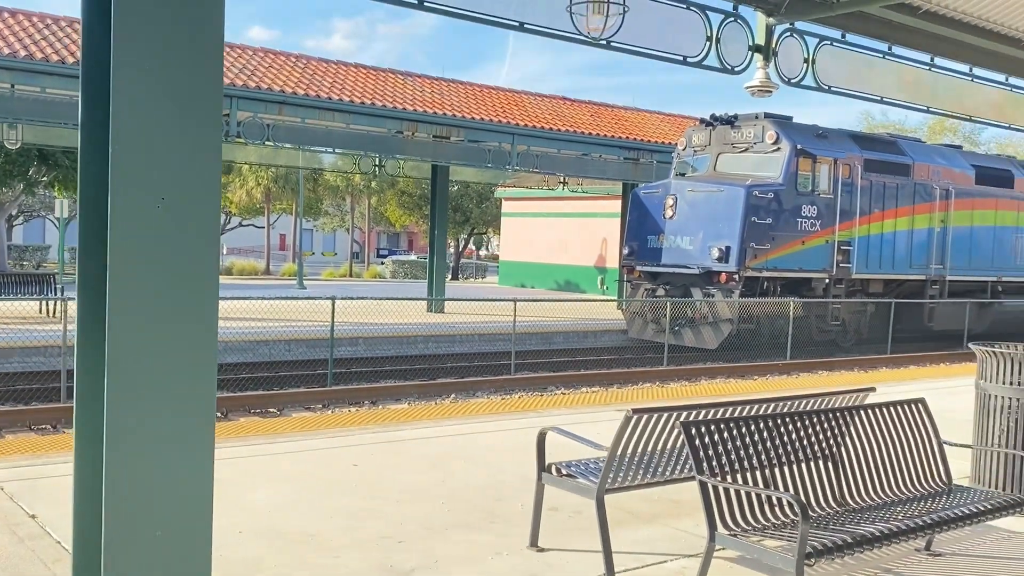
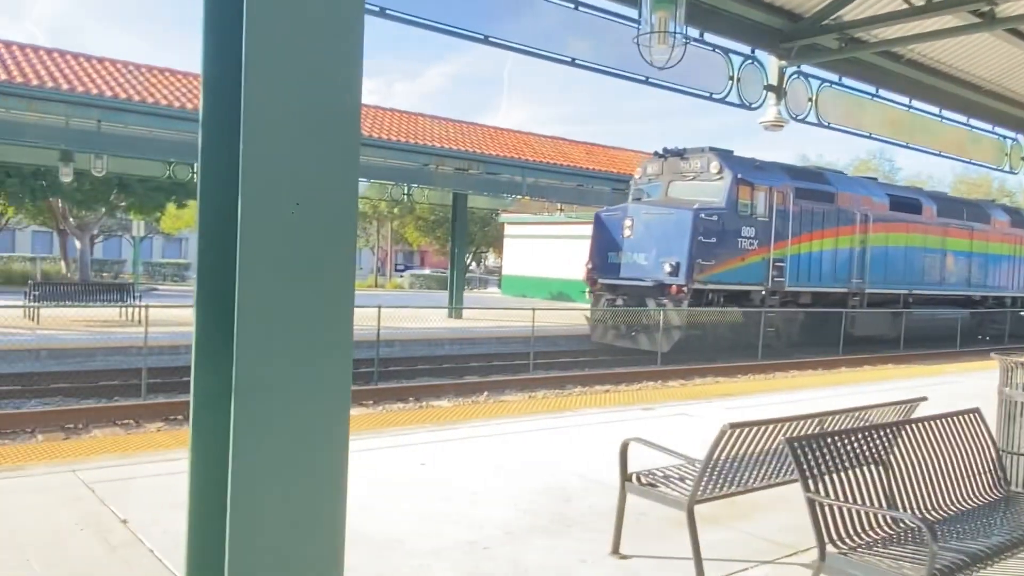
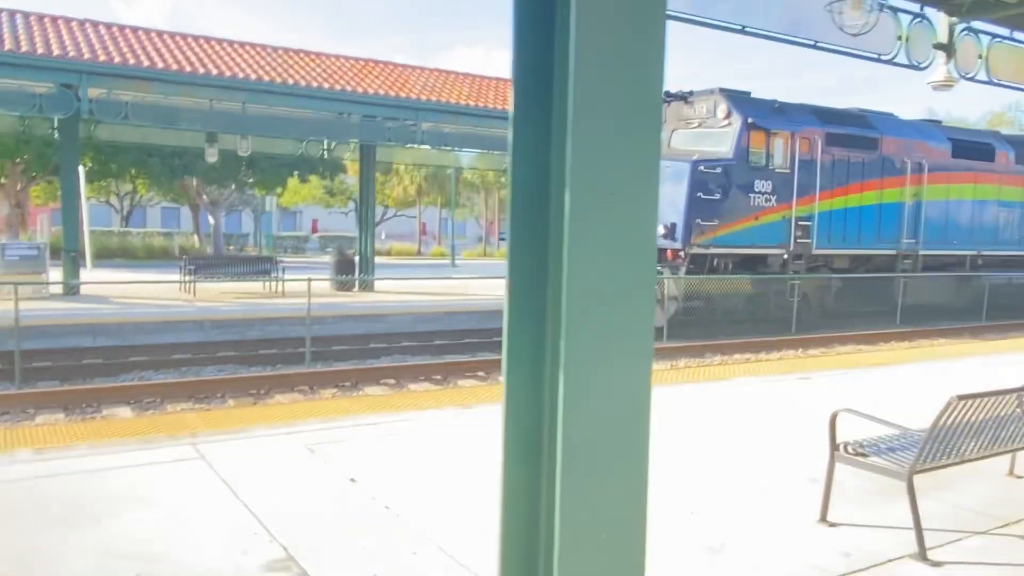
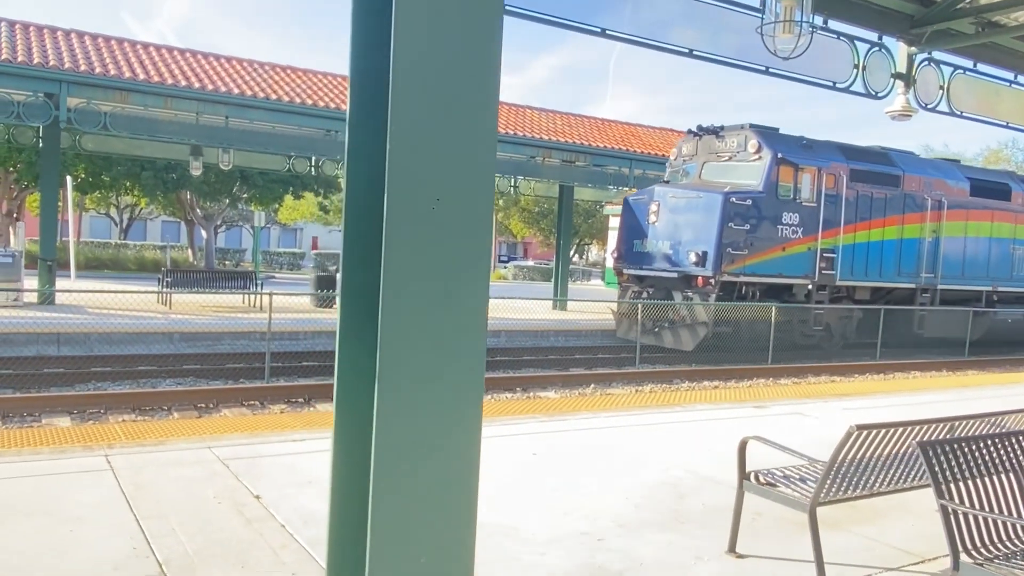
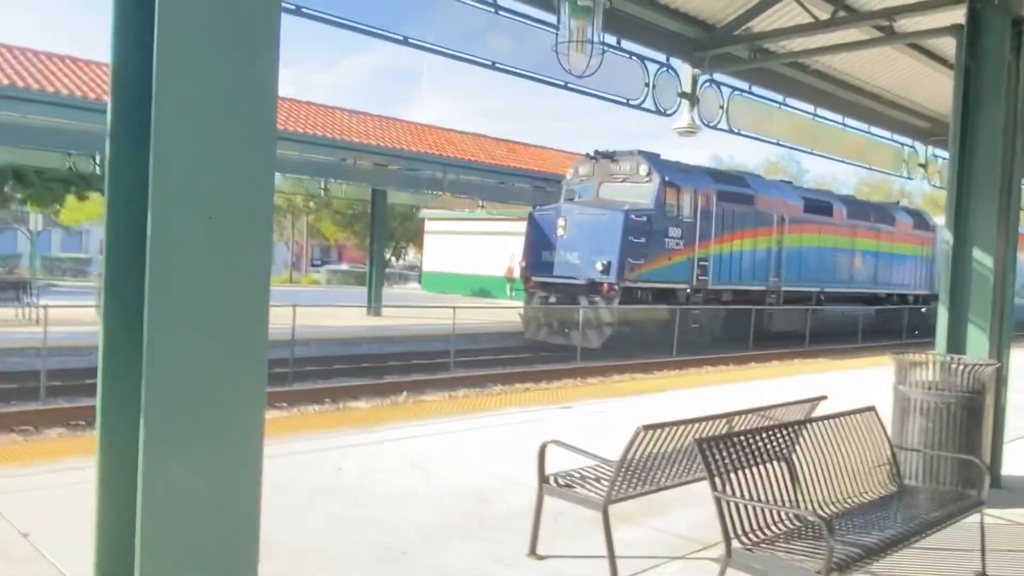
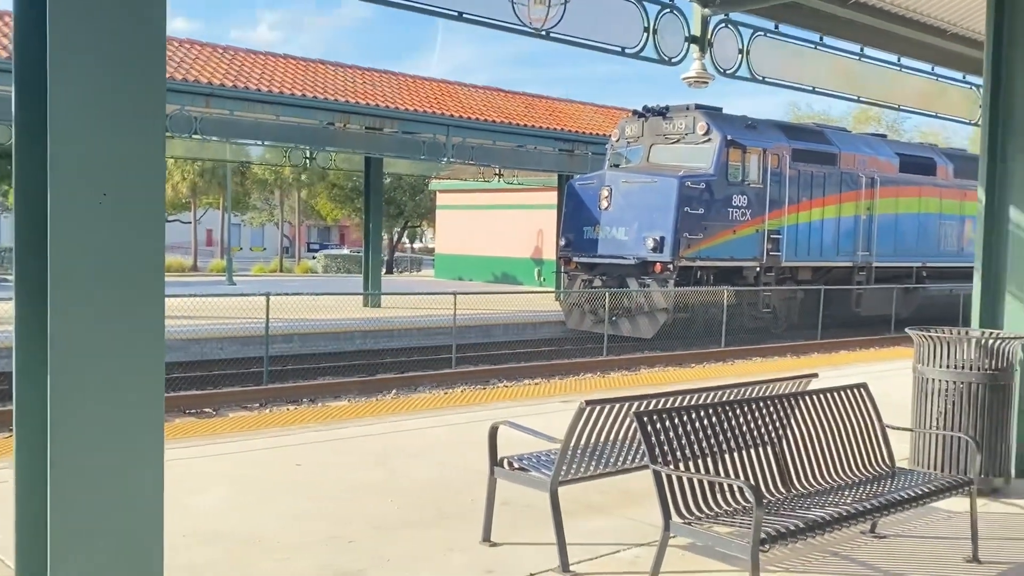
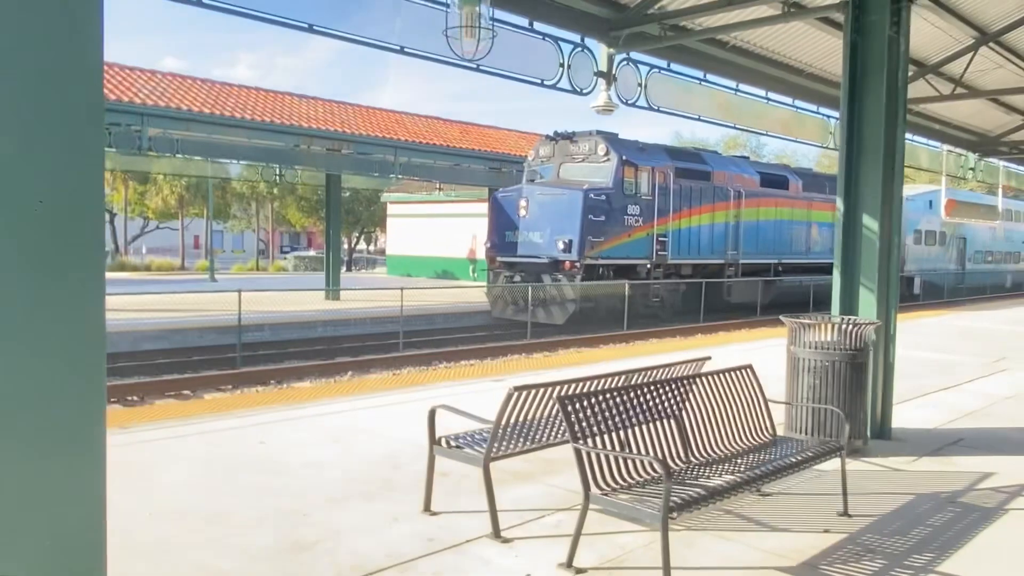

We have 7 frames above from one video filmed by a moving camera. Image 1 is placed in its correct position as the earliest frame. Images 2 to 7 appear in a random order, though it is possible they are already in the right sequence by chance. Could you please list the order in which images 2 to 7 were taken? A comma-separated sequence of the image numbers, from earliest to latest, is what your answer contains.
6, 7, 5, 2, 4, 3
